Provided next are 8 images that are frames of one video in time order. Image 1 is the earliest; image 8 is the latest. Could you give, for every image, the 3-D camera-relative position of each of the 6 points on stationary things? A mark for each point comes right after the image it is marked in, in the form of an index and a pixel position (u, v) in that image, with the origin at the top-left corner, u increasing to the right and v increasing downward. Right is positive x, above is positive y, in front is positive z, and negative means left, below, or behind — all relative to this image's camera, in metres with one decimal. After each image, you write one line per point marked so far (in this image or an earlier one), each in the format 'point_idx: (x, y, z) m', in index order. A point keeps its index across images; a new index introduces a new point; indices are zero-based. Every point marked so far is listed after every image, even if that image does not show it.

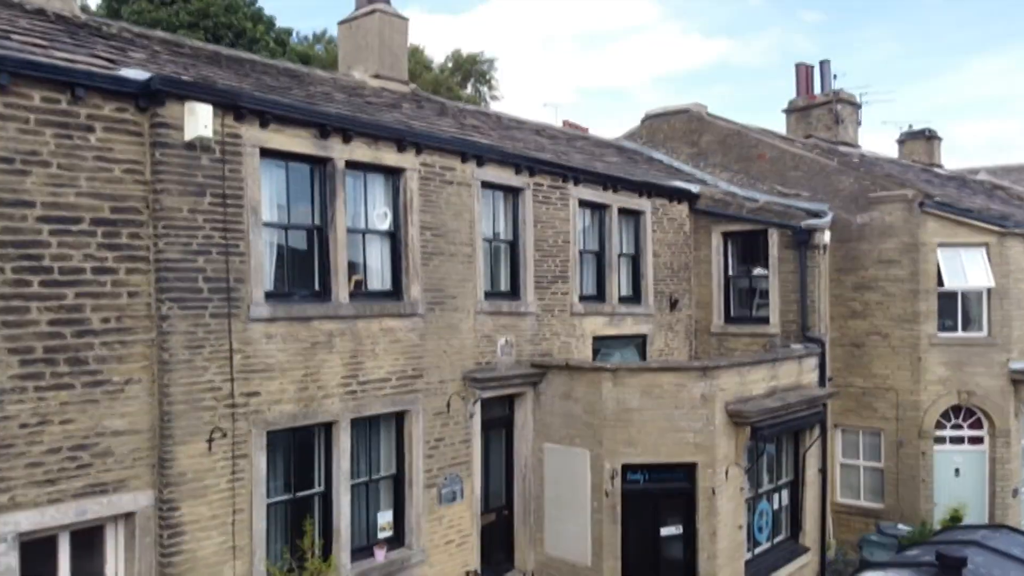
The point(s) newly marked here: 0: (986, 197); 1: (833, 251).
0: (+10.2, +1.9, +17.5) m
1: (+5.4, +0.6, +13.6) m
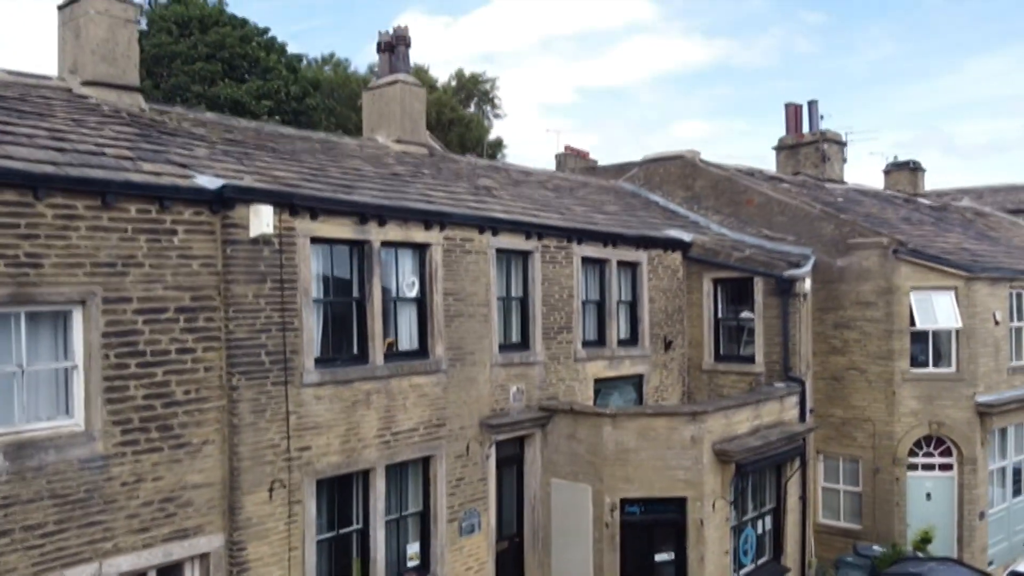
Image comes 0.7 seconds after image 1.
0: (+10.3, +1.3, +18.7) m
1: (+5.5, 0.0, +14.7) m
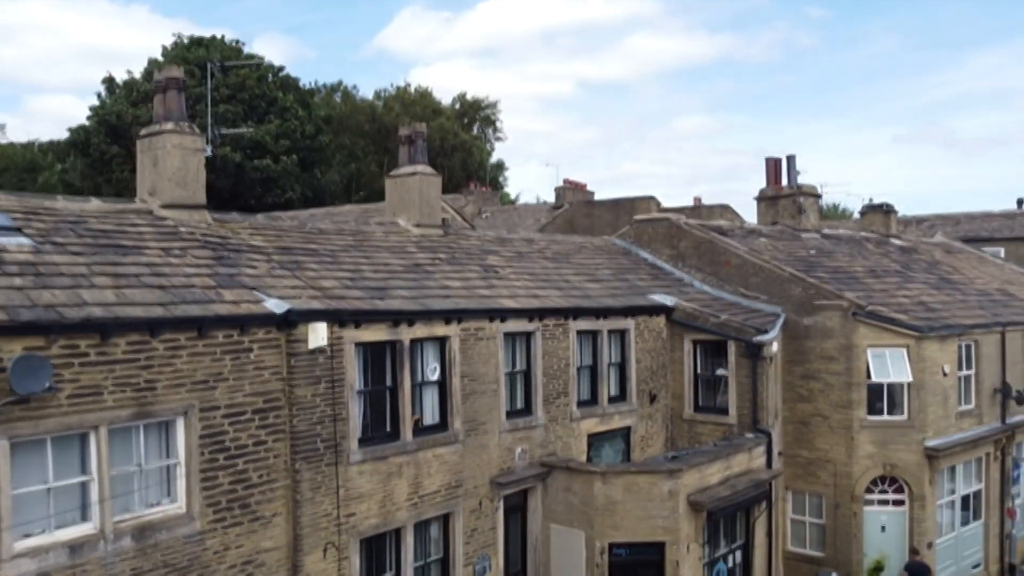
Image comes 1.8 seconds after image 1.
0: (+10.4, +0.2, +20.5) m
1: (+5.6, -1.2, +16.6) m
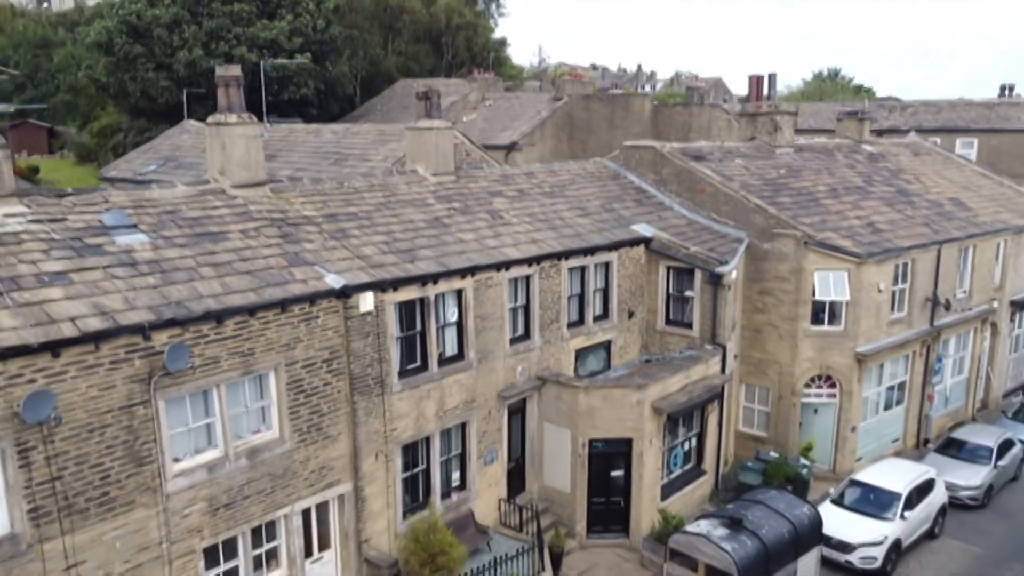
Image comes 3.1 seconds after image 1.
0: (+10.5, +2.6, +23.1) m
1: (+5.7, +0.5, +19.5) m
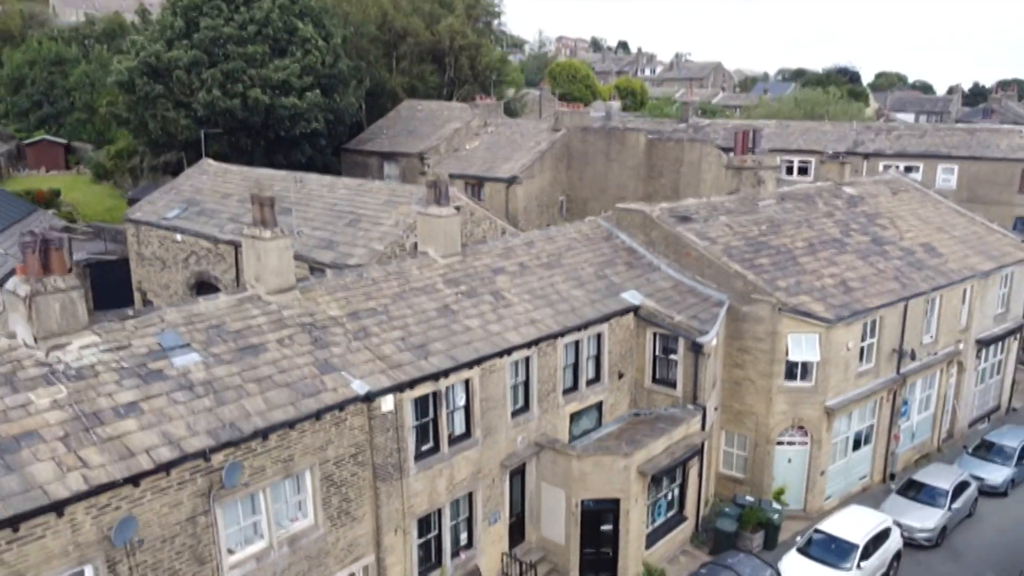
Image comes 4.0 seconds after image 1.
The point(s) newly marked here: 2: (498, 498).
0: (+10.5, +1.2, +24.8) m
1: (+5.7, -1.0, +21.3) m
2: (-0.3, -4.4, +17.1) m
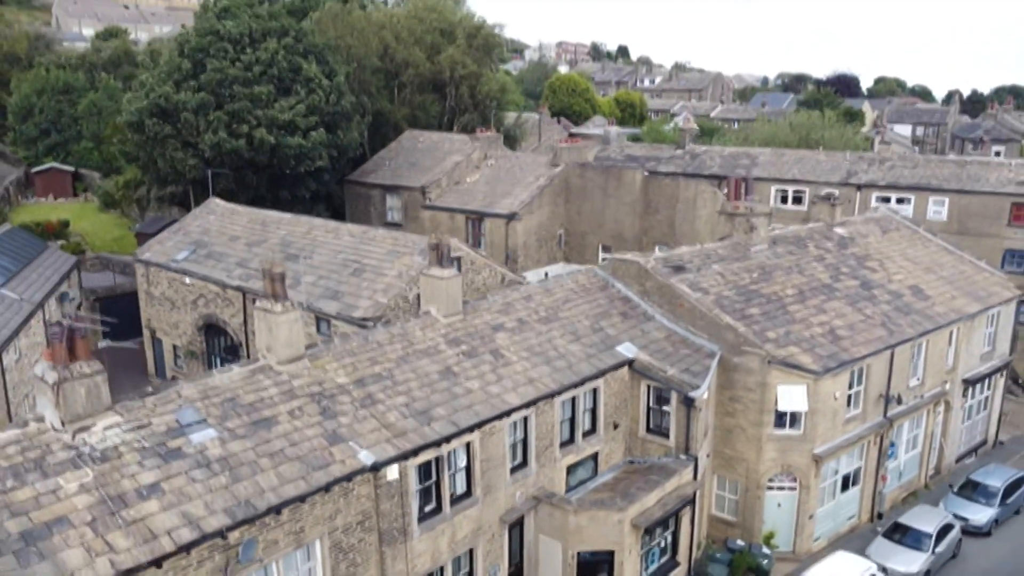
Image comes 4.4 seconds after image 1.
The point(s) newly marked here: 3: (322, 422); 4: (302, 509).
0: (+10.5, -0.2, +25.6) m
1: (+5.7, -2.4, +22.1) m
2: (-0.3, -5.8, +17.9) m
3: (-3.6, -2.5, +15.2) m
4: (-3.6, -3.8, +13.8) m
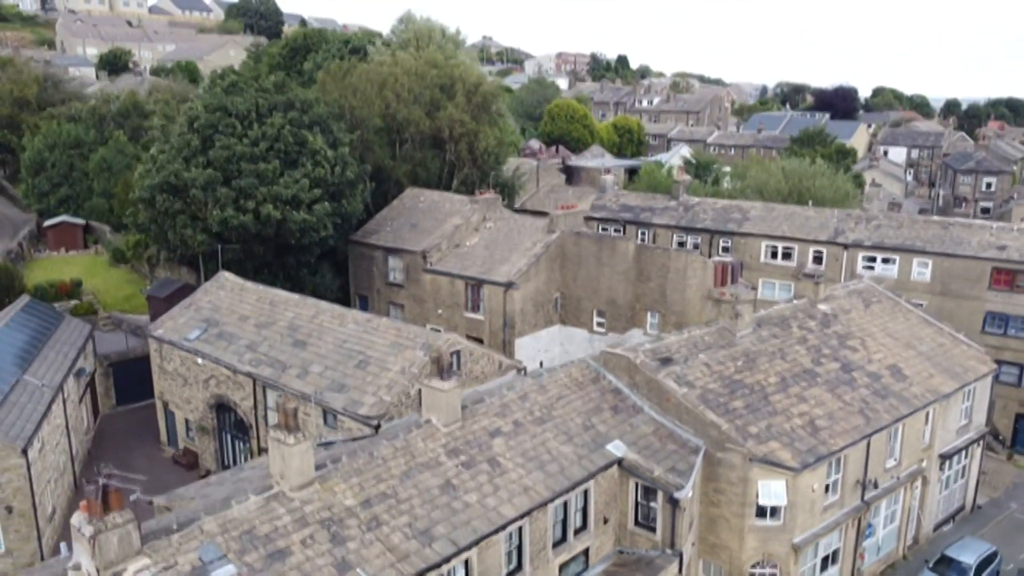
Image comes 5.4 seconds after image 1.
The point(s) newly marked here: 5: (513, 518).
0: (+10.4, -3.0, +26.9) m
1: (+5.6, -5.2, +23.4) m
2: (-0.4, -8.6, +19.2) m
3: (-3.7, -5.3, +16.5) m
4: (-3.7, -6.6, +15.1) m
5: (0.0, -5.4, +19.0) m
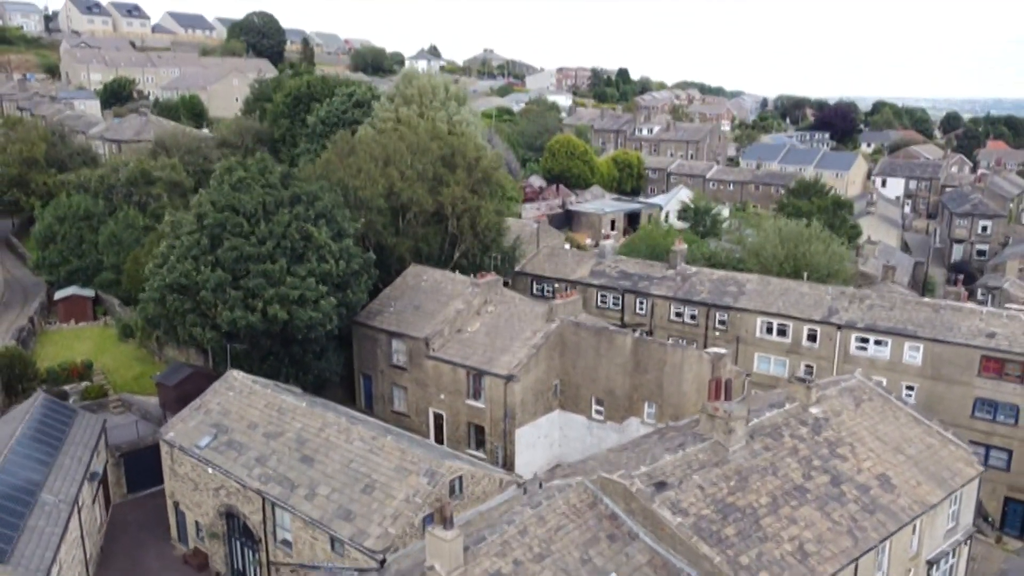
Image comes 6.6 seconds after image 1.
0: (+10.4, -7.1, +27.8) m
1: (+5.6, -9.3, +24.3) m
2: (-0.4, -12.7, +20.2) m
3: (-3.7, -9.4, +17.5) m
4: (-3.7, -10.6, +16.1) m
5: (0.0, -9.5, +19.9) m
